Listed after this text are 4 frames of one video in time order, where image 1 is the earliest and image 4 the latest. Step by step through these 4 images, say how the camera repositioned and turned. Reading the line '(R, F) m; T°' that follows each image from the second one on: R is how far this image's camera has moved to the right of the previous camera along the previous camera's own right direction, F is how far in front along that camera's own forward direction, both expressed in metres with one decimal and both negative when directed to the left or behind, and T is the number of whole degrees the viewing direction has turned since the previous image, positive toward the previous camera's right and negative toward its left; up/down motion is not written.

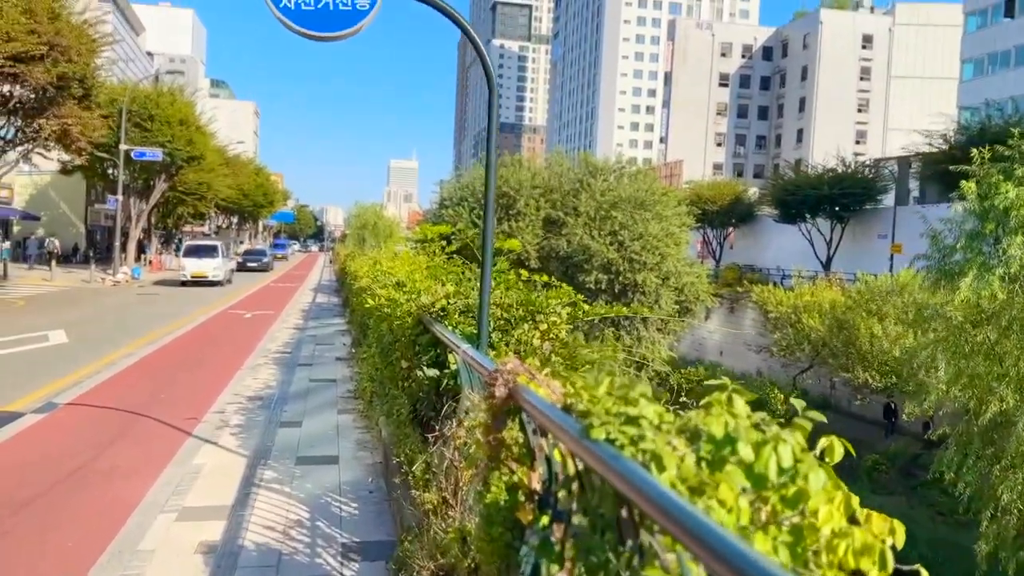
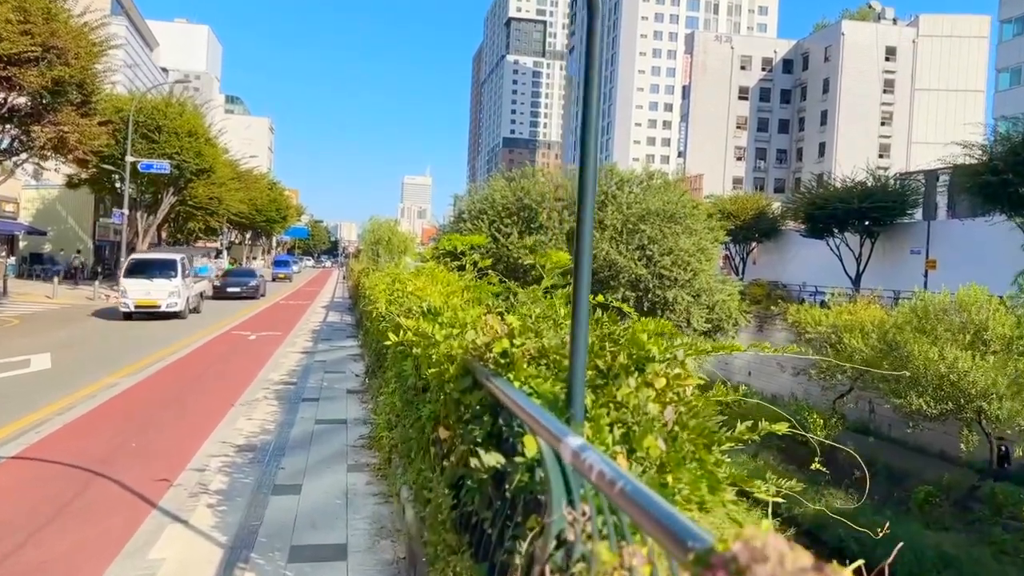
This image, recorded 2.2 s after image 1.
(-0.3, +1.5) m; -1°
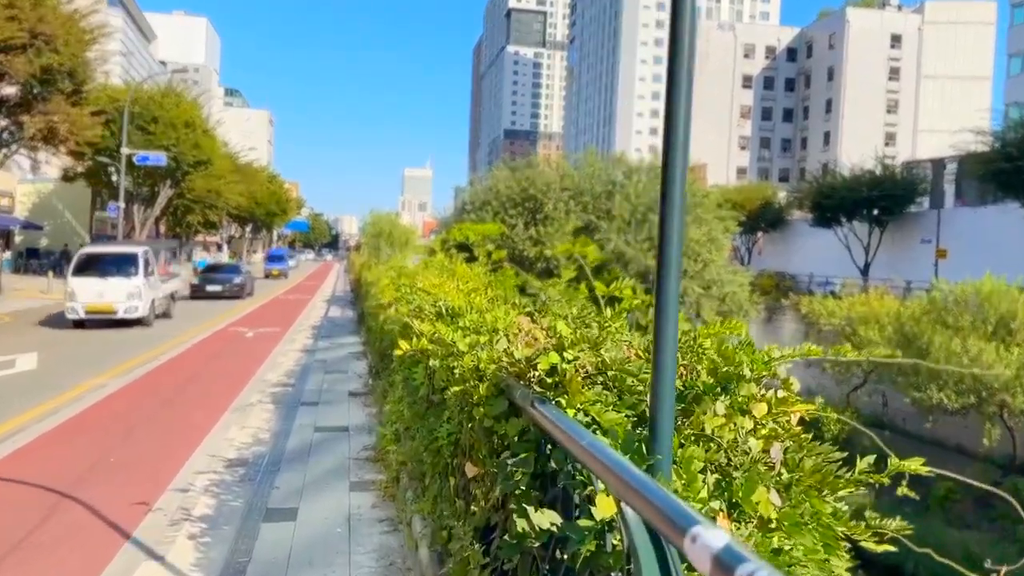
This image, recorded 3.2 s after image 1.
(-0.1, +0.7) m; 0°
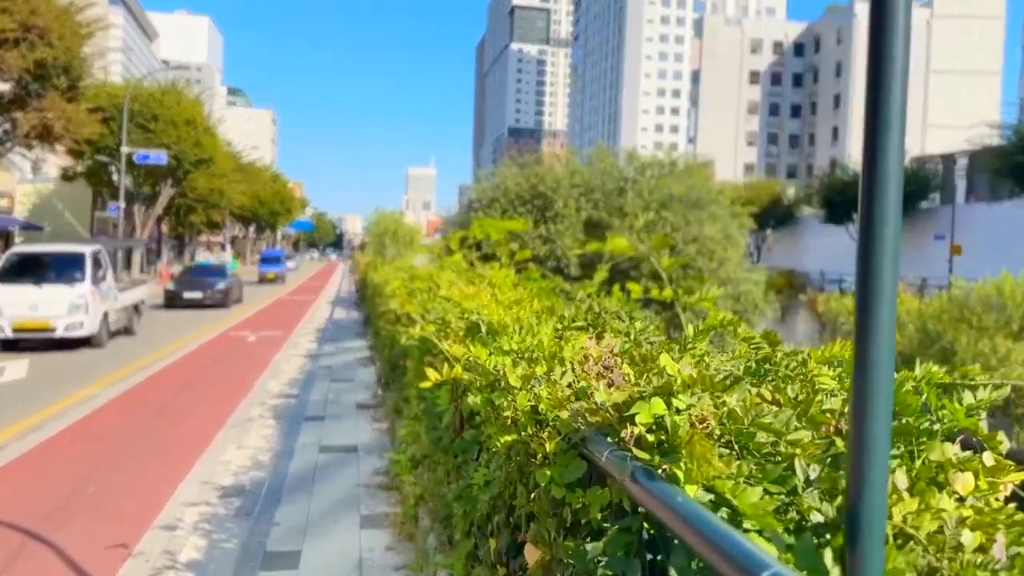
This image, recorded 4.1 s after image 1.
(-0.2, +0.7) m; 0°
